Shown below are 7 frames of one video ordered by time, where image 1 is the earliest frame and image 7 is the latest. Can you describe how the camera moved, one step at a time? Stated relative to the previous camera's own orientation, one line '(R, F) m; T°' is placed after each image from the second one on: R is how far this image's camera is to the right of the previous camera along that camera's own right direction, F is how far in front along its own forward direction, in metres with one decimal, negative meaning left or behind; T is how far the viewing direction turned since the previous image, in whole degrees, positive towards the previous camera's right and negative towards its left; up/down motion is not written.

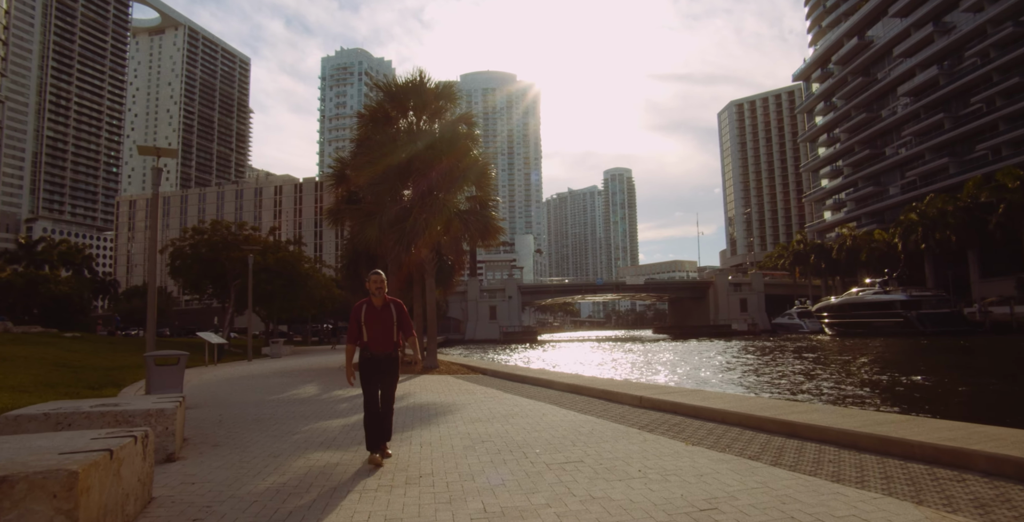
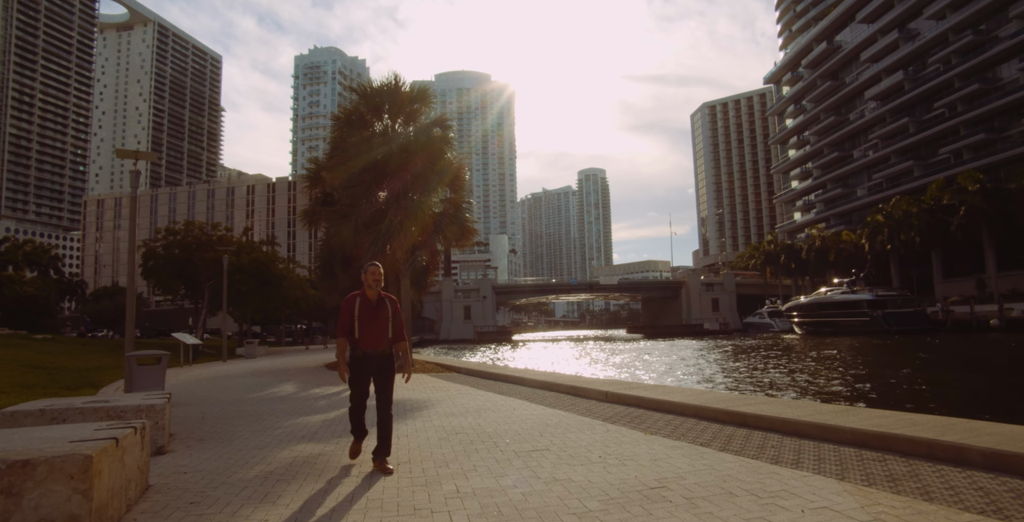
(0.0, -0.4) m; +3°
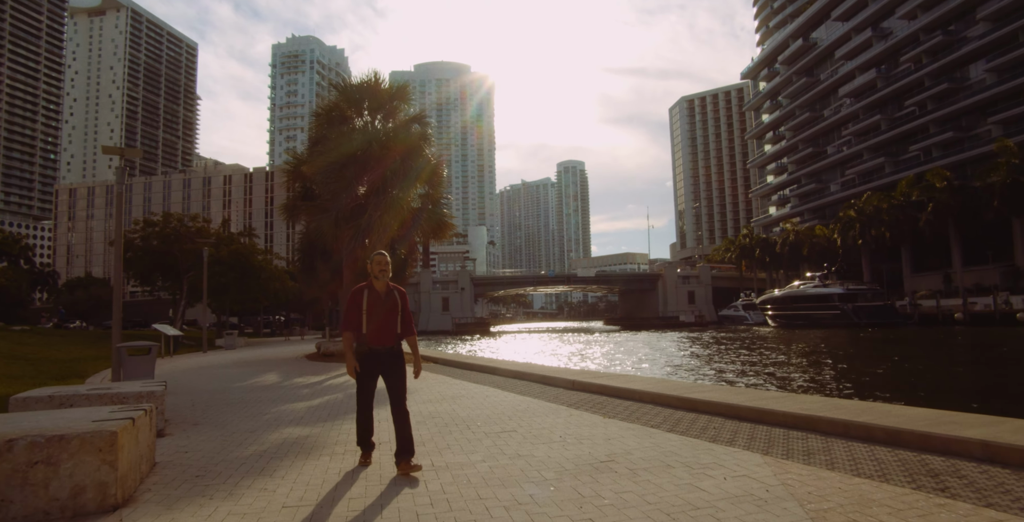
(+0.1, -0.6) m; +2°
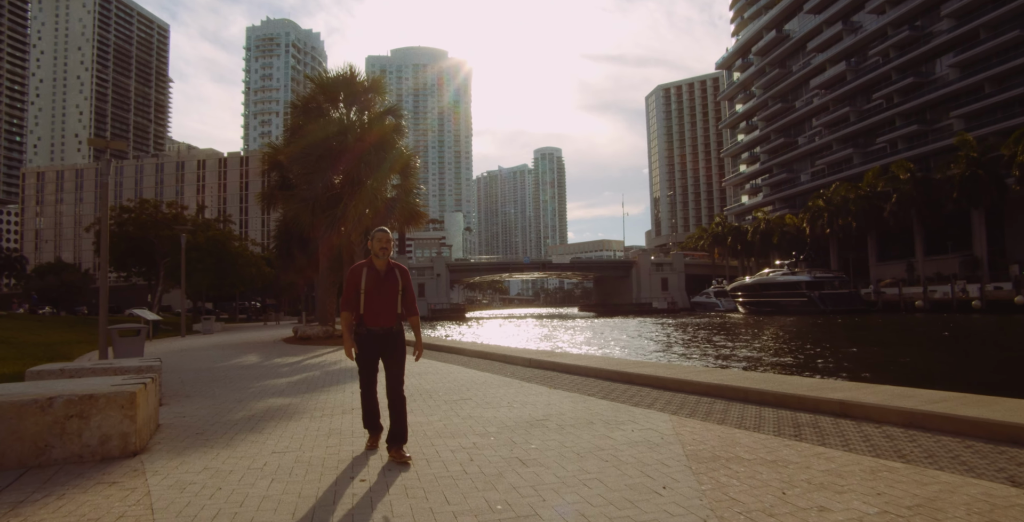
(+0.3, -1.0) m; +2°
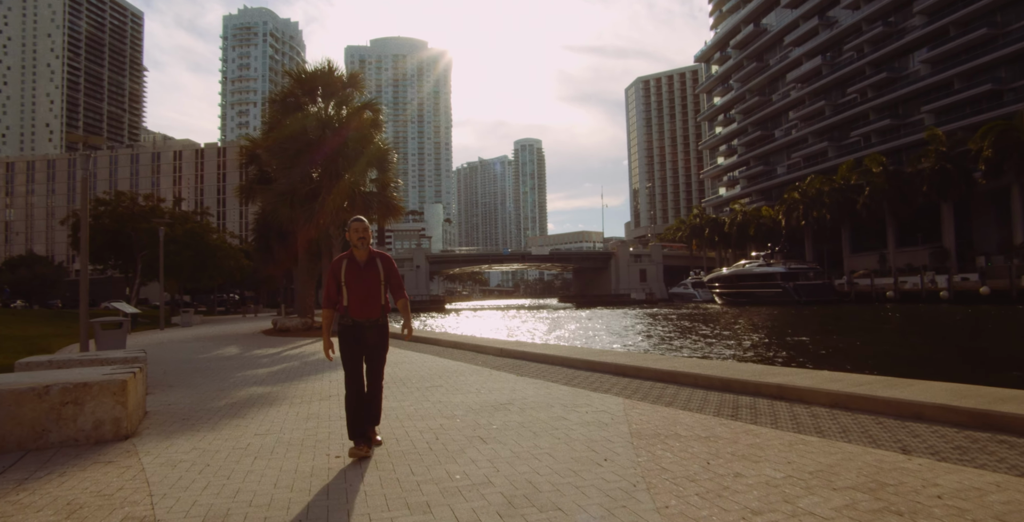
(+0.2, -0.5) m; +2°
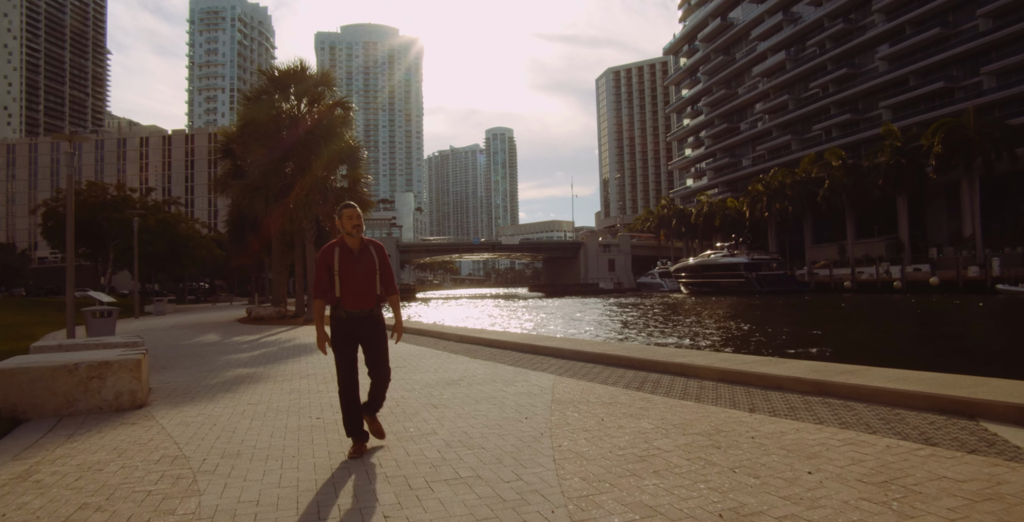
(+0.3, -1.2) m; +3°
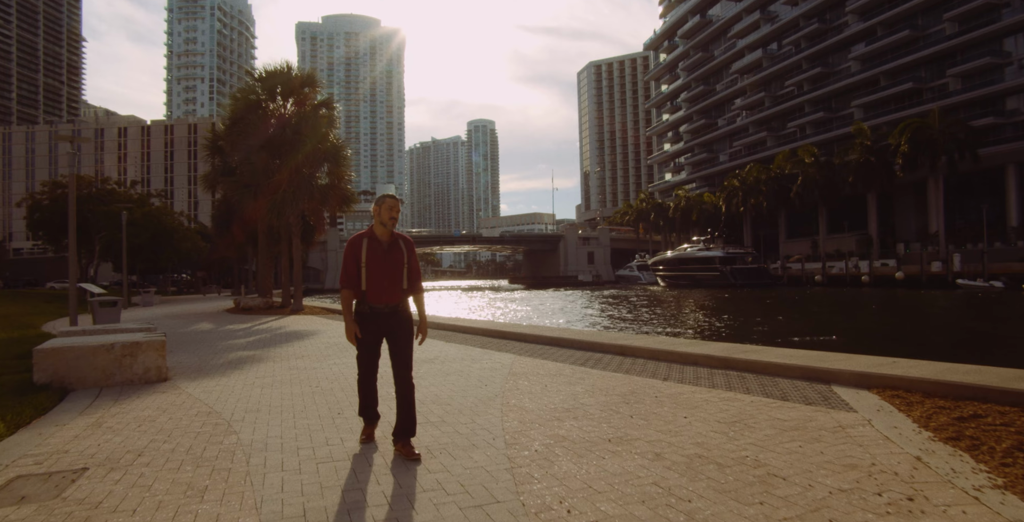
(+0.2, -1.3) m; +2°
